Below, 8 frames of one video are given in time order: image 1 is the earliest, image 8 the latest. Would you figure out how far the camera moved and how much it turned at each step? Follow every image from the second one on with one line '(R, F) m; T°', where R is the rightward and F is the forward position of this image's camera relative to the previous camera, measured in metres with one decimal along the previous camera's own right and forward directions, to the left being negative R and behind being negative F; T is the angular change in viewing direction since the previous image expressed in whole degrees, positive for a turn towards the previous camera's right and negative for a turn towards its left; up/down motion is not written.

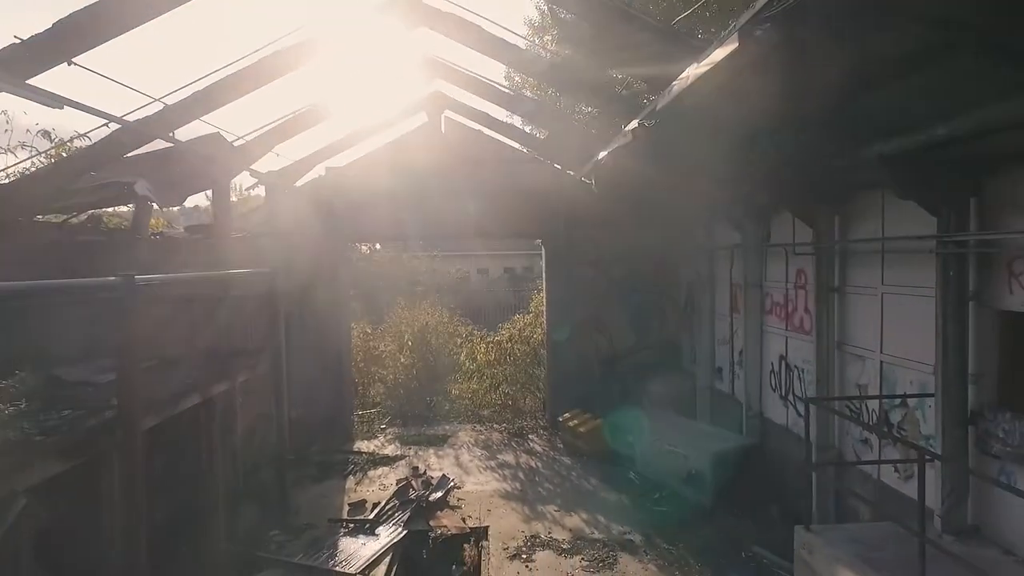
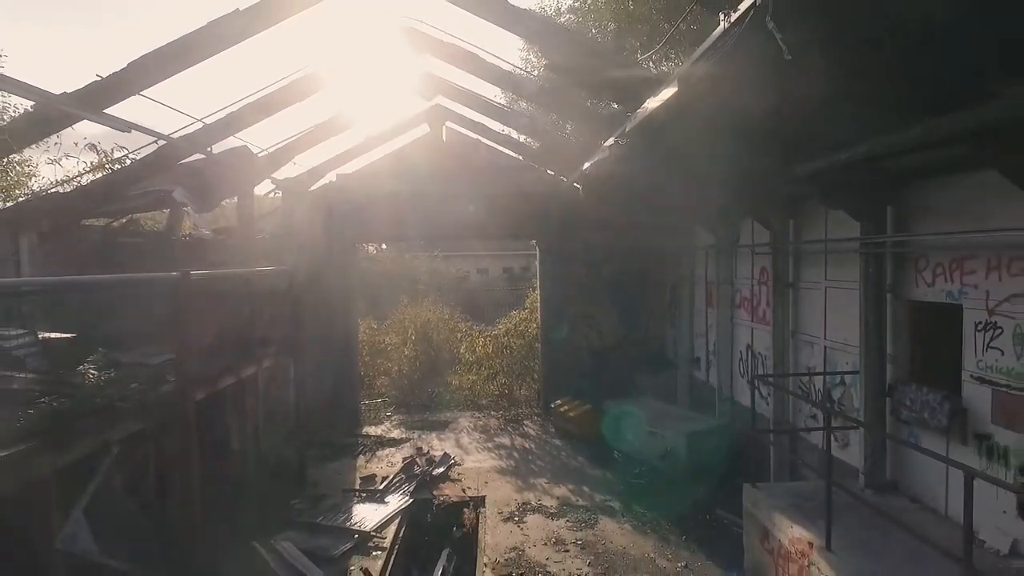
(+0.1, -0.9) m; 0°
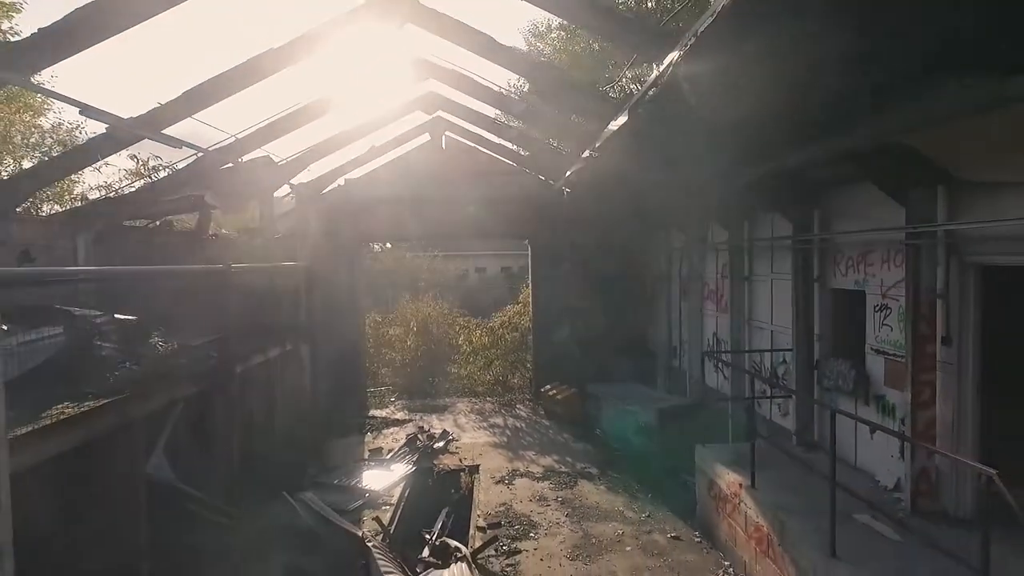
(+0.1, -1.1) m; 0°
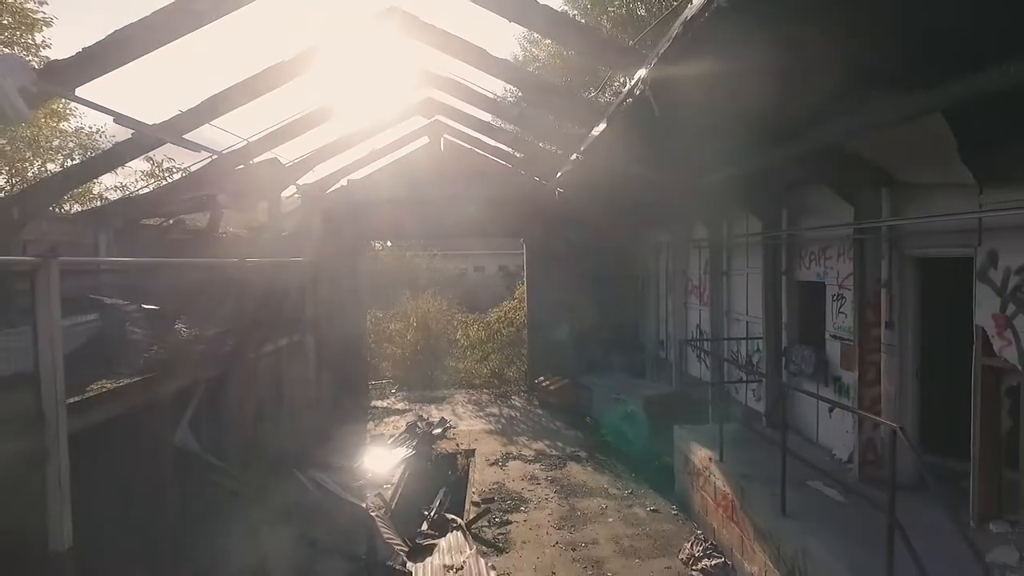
(+0.1, -0.6) m; 0°
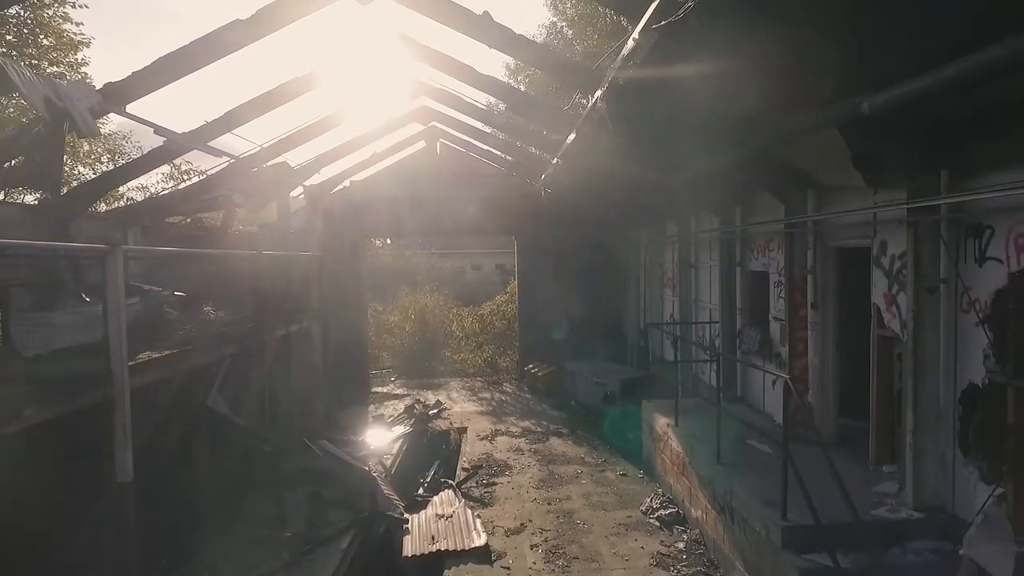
(+0.1, -0.9) m; 0°
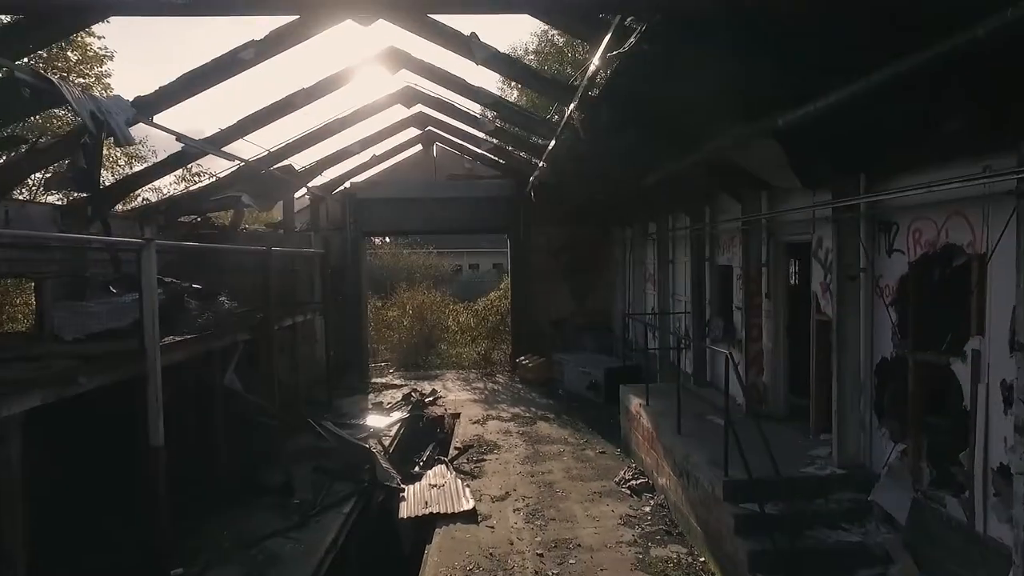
(+0.1, -0.7) m; 0°
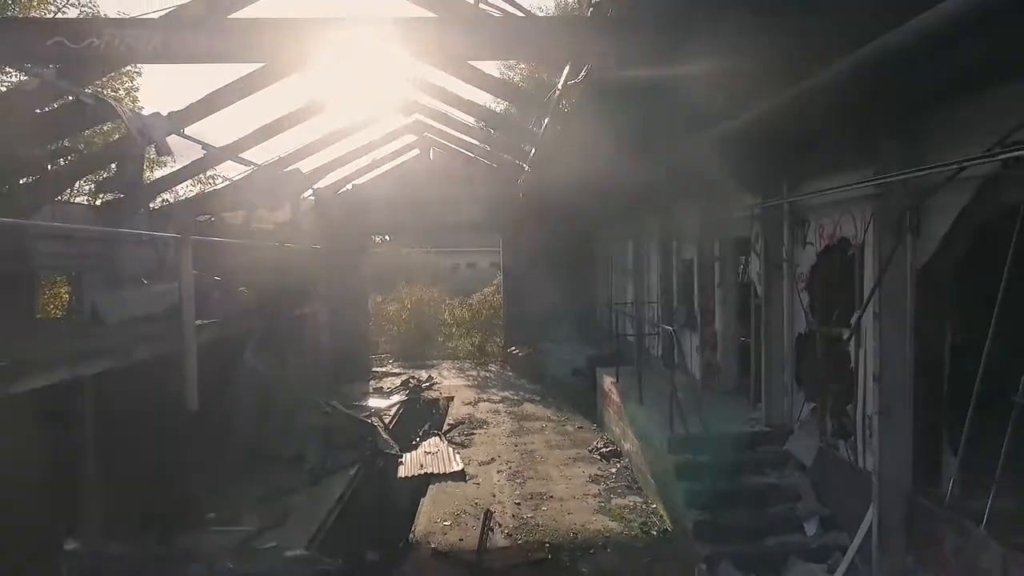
(+0.1, -1.0) m; 0°
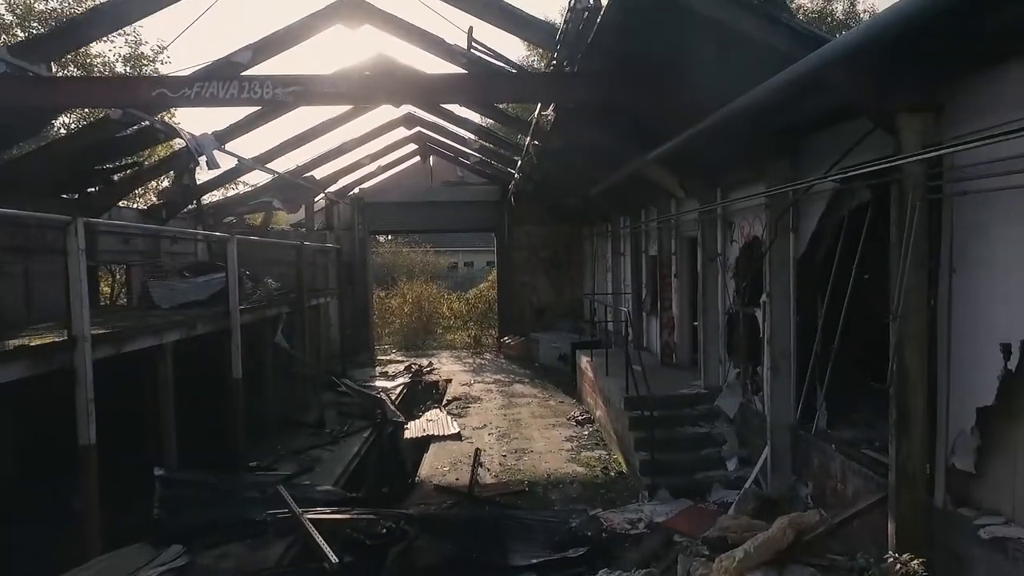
(+0.1, -1.5) m; 0°
